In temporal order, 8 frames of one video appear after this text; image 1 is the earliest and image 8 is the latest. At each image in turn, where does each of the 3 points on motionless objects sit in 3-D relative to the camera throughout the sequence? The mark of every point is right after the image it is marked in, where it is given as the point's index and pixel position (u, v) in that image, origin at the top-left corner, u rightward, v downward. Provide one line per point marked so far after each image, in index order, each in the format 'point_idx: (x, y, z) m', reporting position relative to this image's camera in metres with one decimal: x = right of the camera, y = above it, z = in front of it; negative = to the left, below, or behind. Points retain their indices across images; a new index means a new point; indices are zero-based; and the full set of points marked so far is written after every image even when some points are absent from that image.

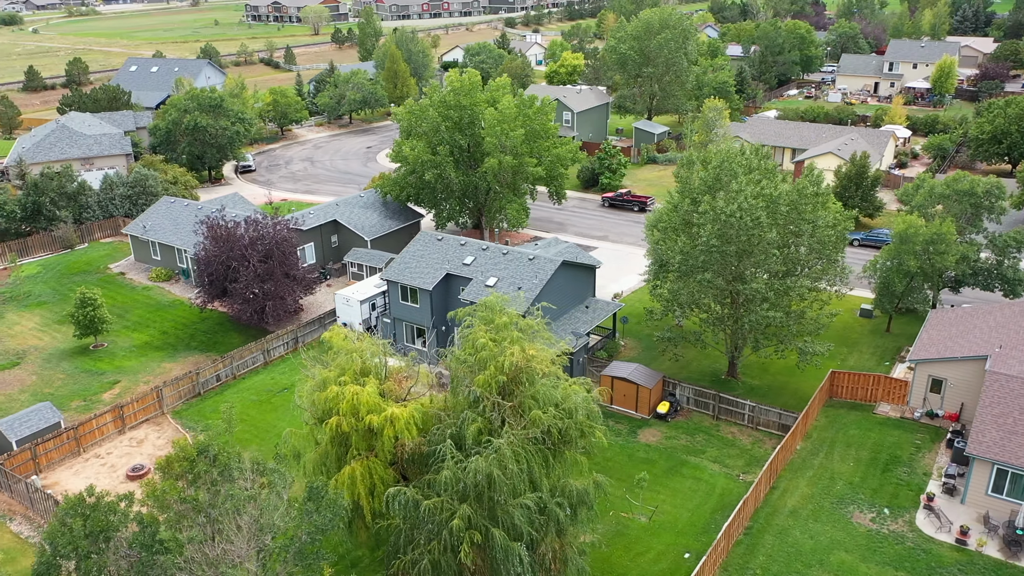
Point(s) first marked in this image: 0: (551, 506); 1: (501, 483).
0: (+0.9, -5.3, +20.1) m
1: (-0.3, -4.4, +18.7) m
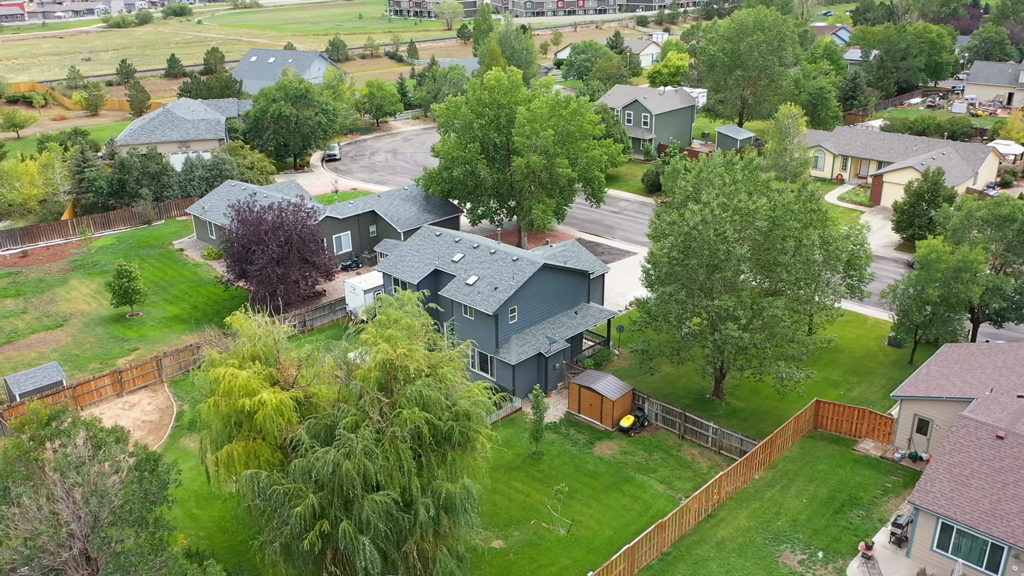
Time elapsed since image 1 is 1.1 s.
0: (-2.3, -5.3, +20.2) m
1: (-3.7, -4.3, +19.0) m
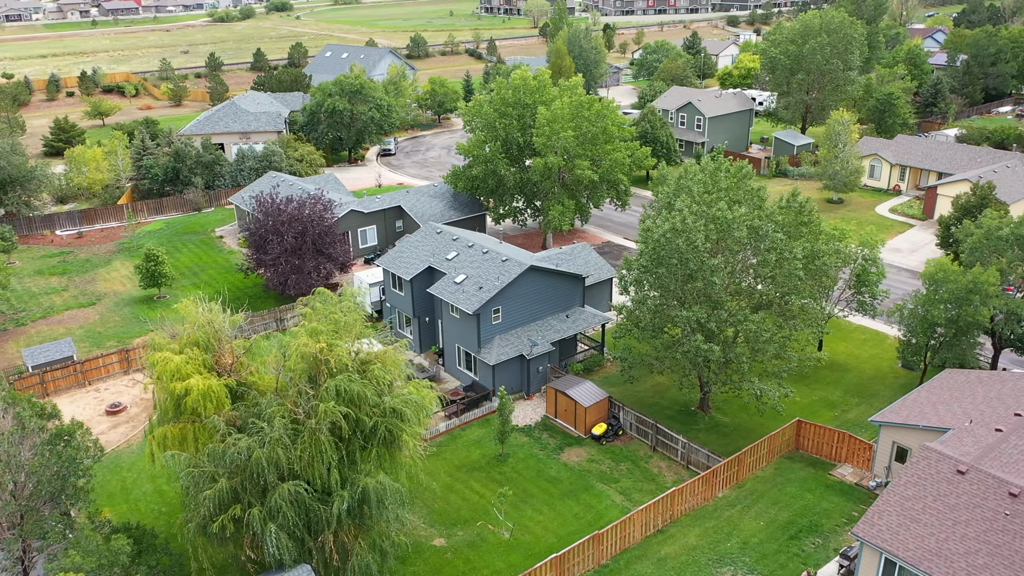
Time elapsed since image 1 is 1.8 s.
0: (-4.4, -5.2, +20.6) m
1: (-5.9, -4.2, +19.5) m
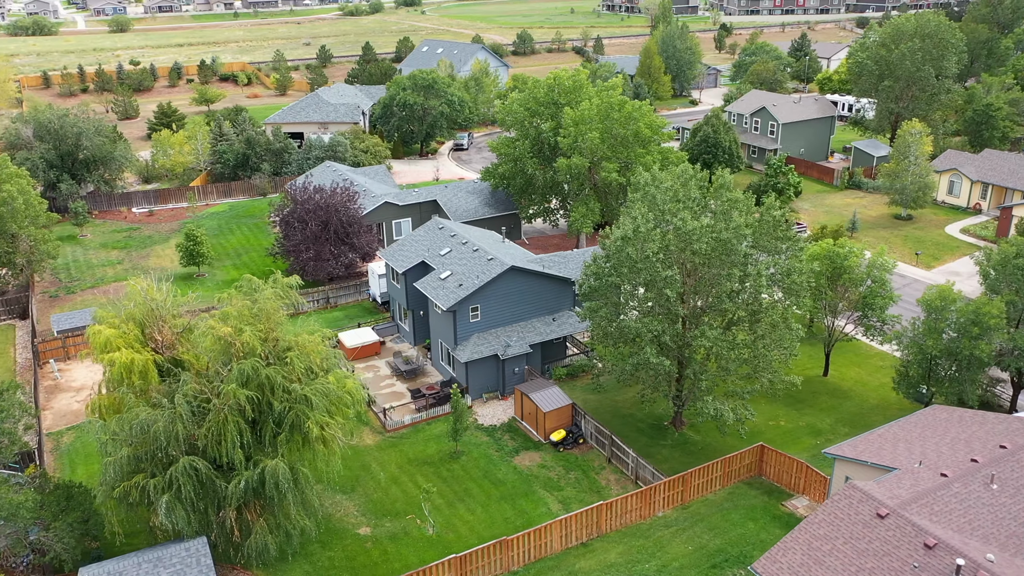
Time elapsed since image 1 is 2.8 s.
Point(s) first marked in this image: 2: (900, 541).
0: (-7.2, -4.8, +21.4) m
1: (-8.7, -3.7, +20.6) m
2: (+9.0, -5.9, +19.1) m
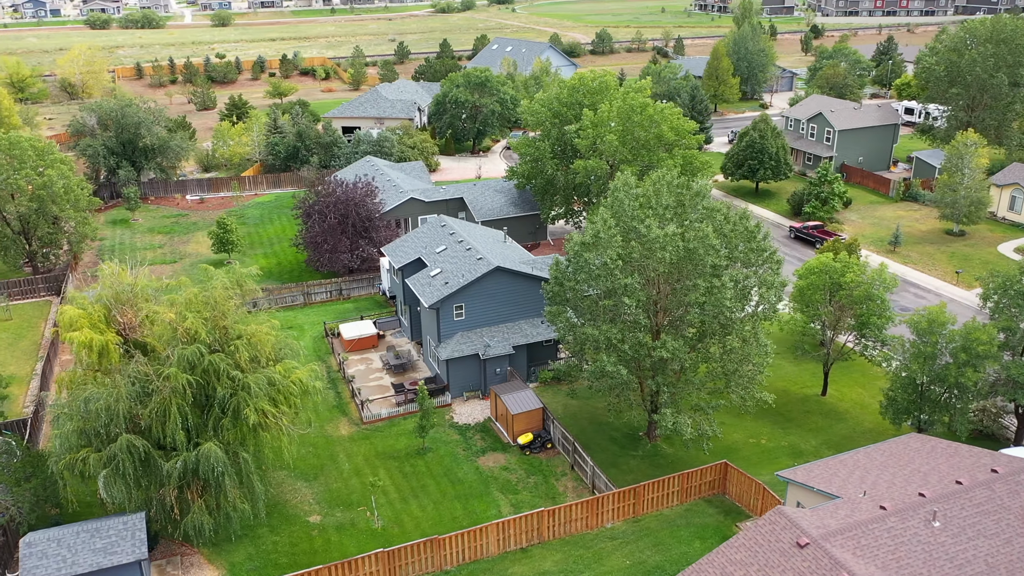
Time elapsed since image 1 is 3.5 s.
0: (-9.1, -4.5, +22.3) m
1: (-10.7, -3.3, +21.6) m
2: (+6.6, -6.3, +18.3) m
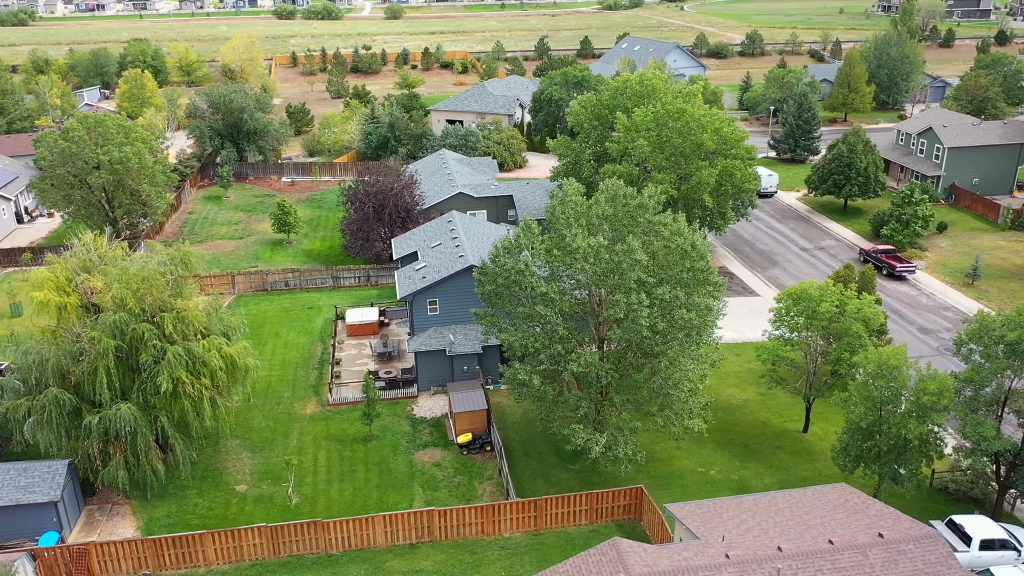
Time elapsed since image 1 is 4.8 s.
0: (-12.3, -3.7, +24.5) m
1: (-13.9, -2.4, +24.2) m
2: (+2.1, -6.8, +17.3) m
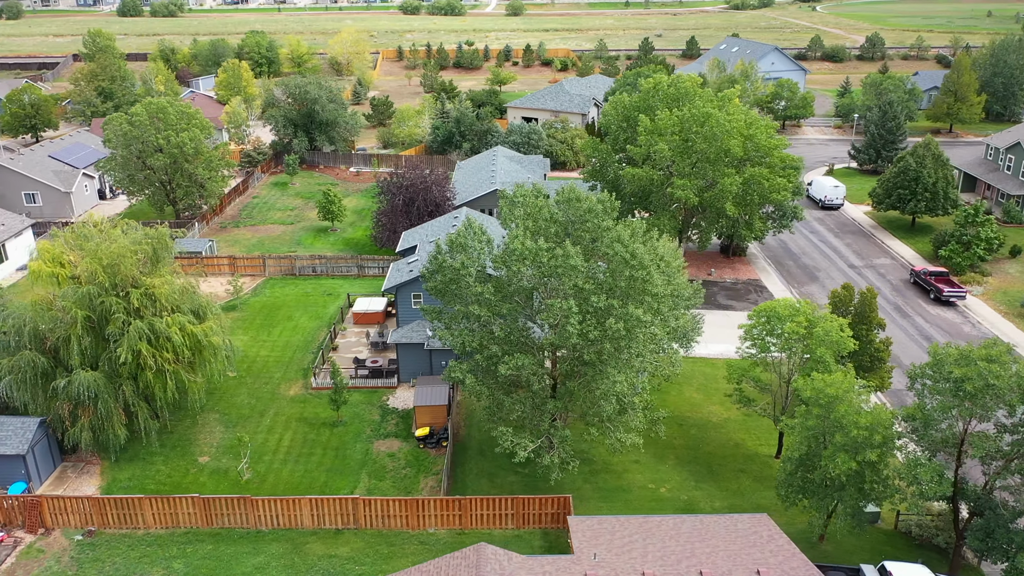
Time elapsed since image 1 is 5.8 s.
0: (-14.3, -2.8, +26.5) m
1: (-15.8, -1.4, +26.4) m
2: (-1.4, -6.8, +17.2) m
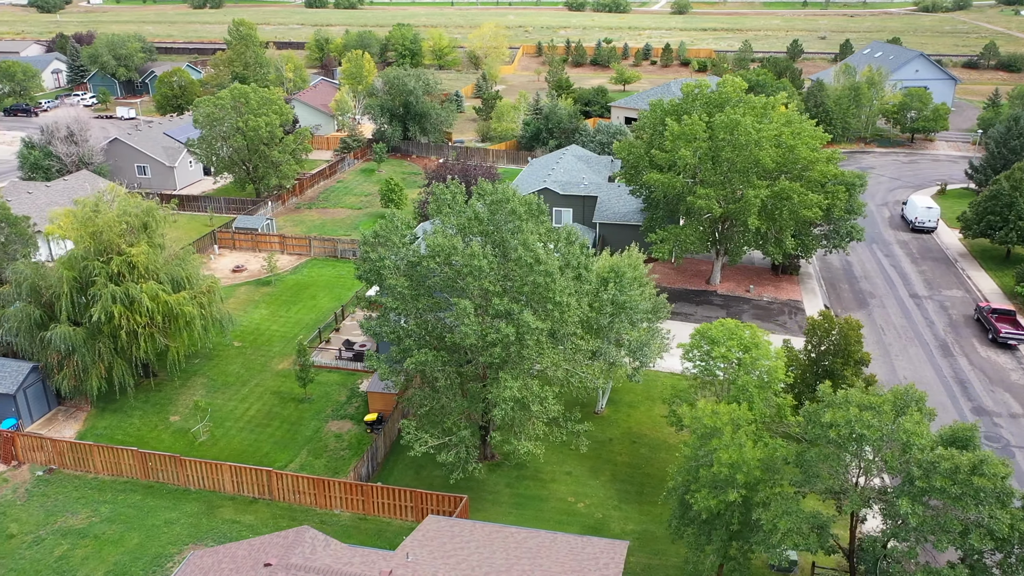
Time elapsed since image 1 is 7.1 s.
0: (-16.4, -1.5, +29.6) m
1: (-17.8, +0.1, +29.8) m
2: (-6.0, -6.5, +17.9) m
